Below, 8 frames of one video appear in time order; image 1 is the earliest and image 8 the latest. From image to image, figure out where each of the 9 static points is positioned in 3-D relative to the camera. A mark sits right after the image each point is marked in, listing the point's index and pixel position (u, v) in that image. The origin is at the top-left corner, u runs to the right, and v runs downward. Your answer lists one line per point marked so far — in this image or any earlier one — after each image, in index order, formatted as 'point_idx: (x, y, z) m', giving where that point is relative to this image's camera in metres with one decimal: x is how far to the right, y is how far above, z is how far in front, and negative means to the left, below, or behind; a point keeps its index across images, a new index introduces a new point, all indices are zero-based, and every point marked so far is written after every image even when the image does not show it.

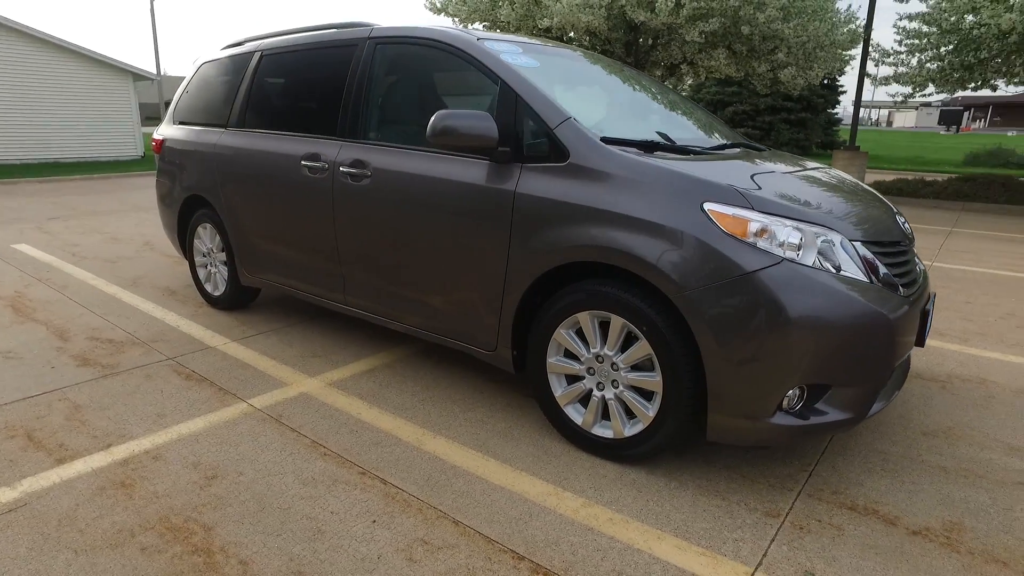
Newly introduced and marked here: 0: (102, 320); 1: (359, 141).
0: (-3.1, -0.2, +4.7) m
1: (-0.8, +0.9, +3.6) m
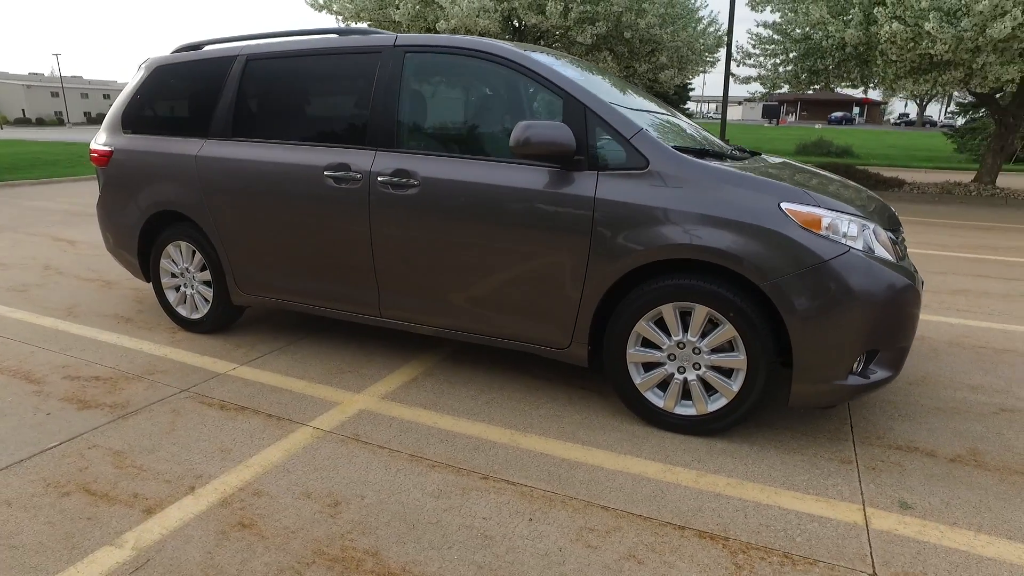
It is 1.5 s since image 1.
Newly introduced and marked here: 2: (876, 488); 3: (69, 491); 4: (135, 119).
0: (-3.0, -0.5, +4.1) m
1: (-0.6, +0.8, +3.6) m
2: (+1.6, -0.9, +2.7) m
3: (-1.9, -0.9, +2.7) m
4: (-2.8, +1.3, +4.7) m
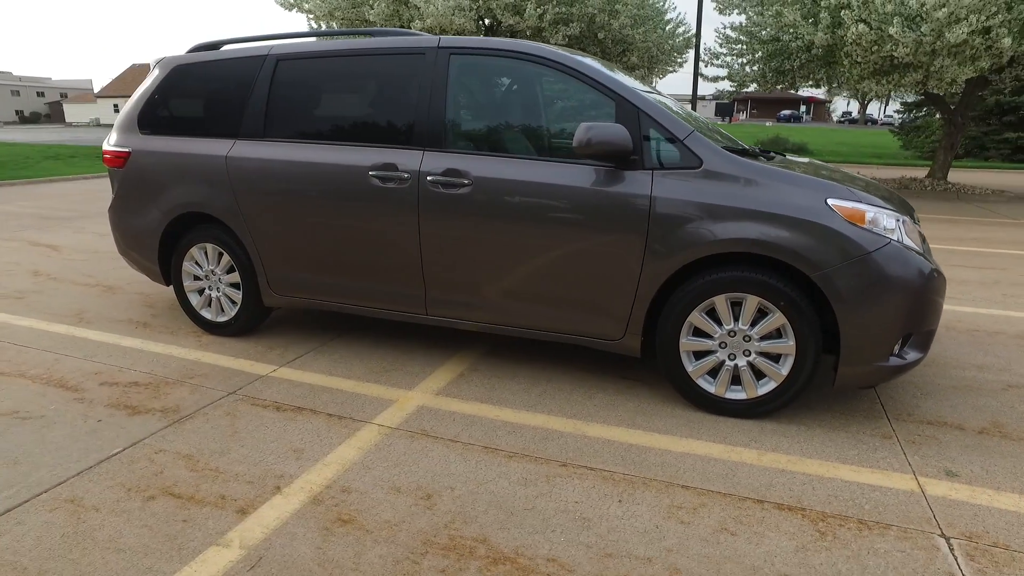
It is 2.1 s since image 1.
0: (-2.7, -0.5, +4.0) m
1: (-0.4, +0.8, +3.7) m
2: (+2.0, -0.8, +3.0) m
3: (-1.6, -0.9, +2.7) m
4: (-2.7, +1.3, +4.6) m
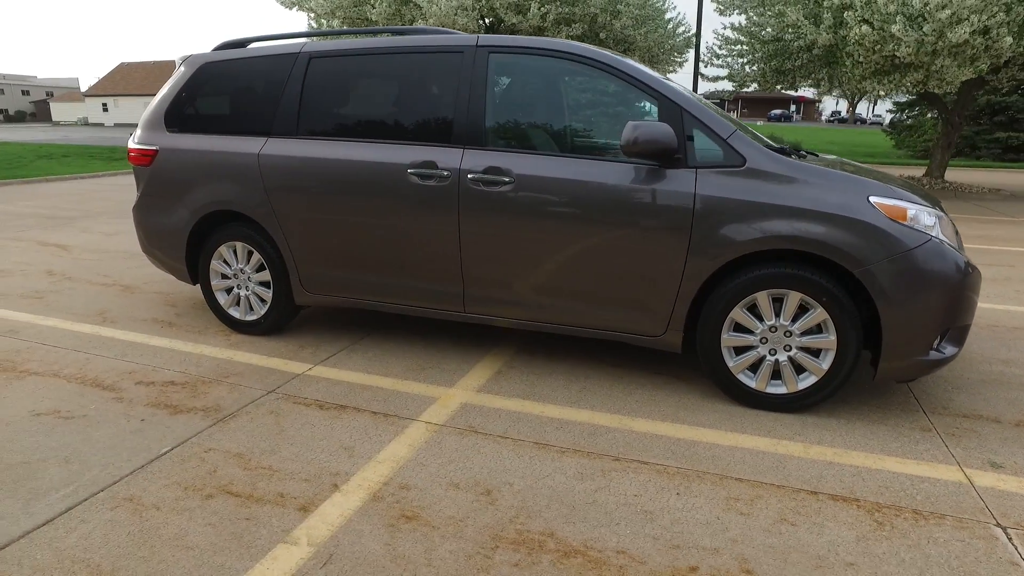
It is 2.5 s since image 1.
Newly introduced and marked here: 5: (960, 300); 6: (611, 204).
0: (-2.5, -0.5, +4.0) m
1: (-0.1, +0.8, +3.7) m
2: (+2.2, -0.8, +3.0) m
3: (-1.3, -0.9, +2.7) m
4: (-2.5, +1.3, +4.6) m
5: (+2.3, -0.1, +3.2) m
6: (+0.6, +0.5, +3.4) m
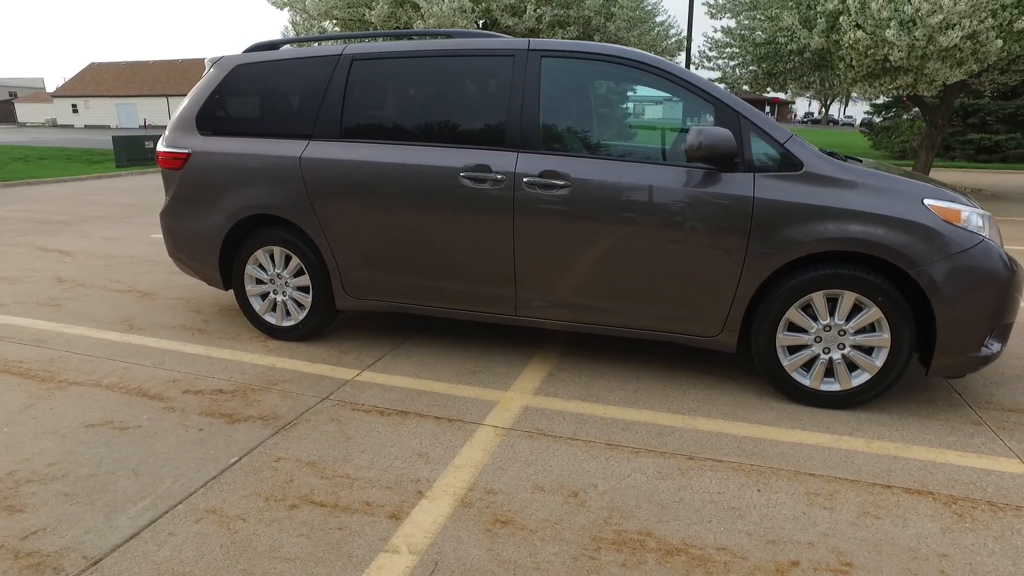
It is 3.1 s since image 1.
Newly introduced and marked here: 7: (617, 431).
0: (-2.2, -0.5, +3.9) m
1: (+0.2, +0.8, +3.7) m
2: (+2.6, -0.8, +3.1) m
3: (-0.9, -0.9, +2.6) m
4: (-2.2, +1.2, +4.5) m
5: (+2.6, 0.0, +3.3) m
6: (+0.9, +0.5, +3.5) m
7: (+0.5, -0.7, +3.2) m
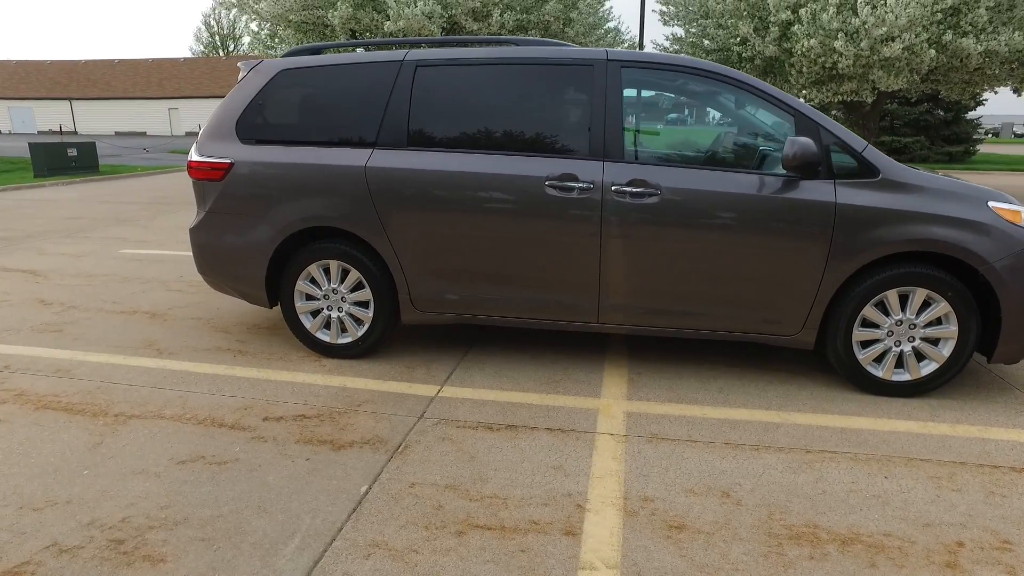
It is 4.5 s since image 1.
0: (-1.6, -0.7, +3.7) m
1: (+0.7, +0.8, +3.7) m
2: (+3.2, -0.7, +3.5) m
3: (-0.2, -1.0, +2.5) m
4: (-1.8, +1.1, +4.2) m
5: (+3.2, 0.0, +3.7) m
6: (+1.4, +0.4, +3.6) m
7: (+1.1, -0.8, +3.3) m
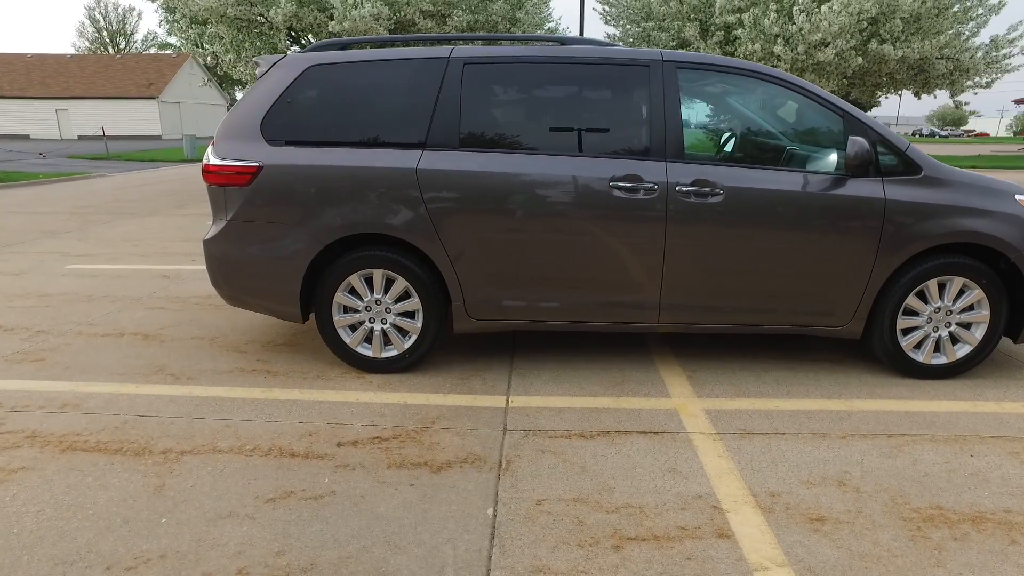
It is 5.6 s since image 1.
0: (-1.2, -0.7, +3.4) m
1: (+1.0, +0.8, +3.7) m
2: (+3.6, -0.6, +3.9) m
3: (+0.4, -1.0, +2.4) m
4: (-1.5, +1.0, +3.9) m
5: (+3.6, +0.1, +4.0) m
6: (+1.8, +0.5, +3.8) m
7: (+1.6, -0.7, +3.4) m
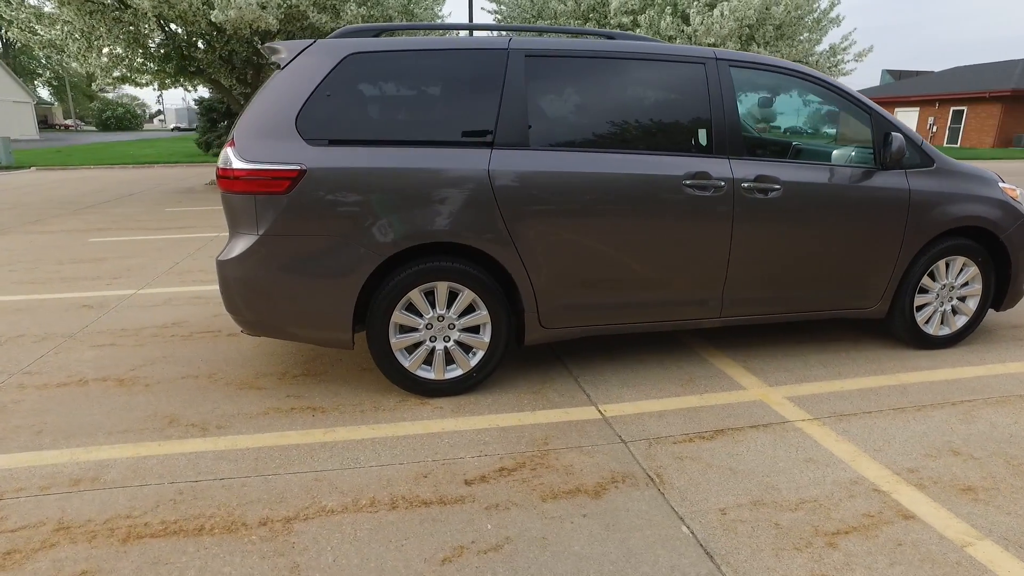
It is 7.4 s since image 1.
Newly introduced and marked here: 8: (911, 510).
0: (-0.5, -0.8, +2.9) m
1: (+1.4, +0.8, +3.8) m
2: (+4.0, -0.4, +4.5) m
3: (+1.2, -1.0, +2.4) m
4: (-1.1, +0.9, +3.3) m
5: (+3.8, +0.3, +4.7) m
6: (+2.2, +0.6, +4.0) m
7: (+2.2, -0.7, +3.6) m
8: (+1.7, -0.9, +2.6) m
